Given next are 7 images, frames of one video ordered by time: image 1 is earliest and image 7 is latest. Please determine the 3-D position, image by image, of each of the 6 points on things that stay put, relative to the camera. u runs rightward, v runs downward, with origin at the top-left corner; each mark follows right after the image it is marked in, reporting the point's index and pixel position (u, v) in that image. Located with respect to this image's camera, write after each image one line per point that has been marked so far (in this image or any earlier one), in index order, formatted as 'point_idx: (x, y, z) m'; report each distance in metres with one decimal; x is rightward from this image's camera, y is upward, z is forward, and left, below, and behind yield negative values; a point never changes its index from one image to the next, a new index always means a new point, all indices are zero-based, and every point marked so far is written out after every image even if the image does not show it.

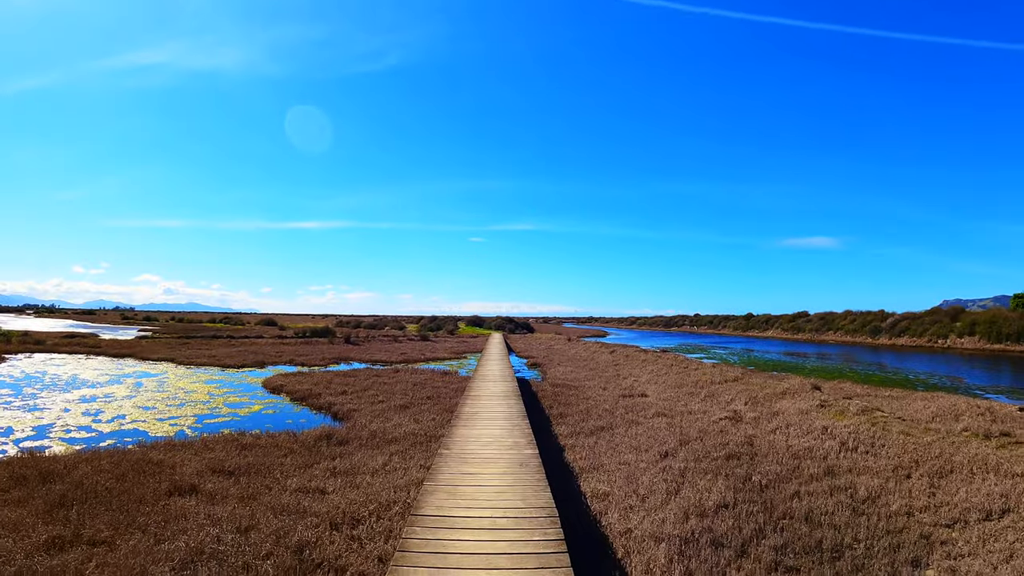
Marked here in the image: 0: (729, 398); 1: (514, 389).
0: (+7.3, -3.7, +15.4) m
1: (+0.2, -3.3, +14.4) m
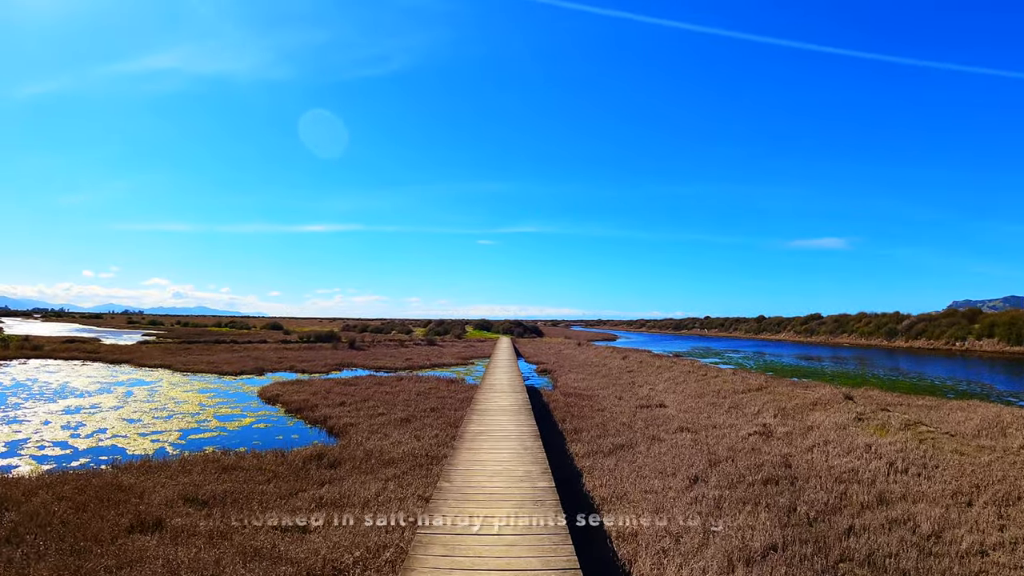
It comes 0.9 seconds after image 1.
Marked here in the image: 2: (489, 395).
0: (+7.6, -3.8, +14.2) m
1: (+0.4, -3.4, +13.2) m
2: (-0.7, -3.4, +14.0) m
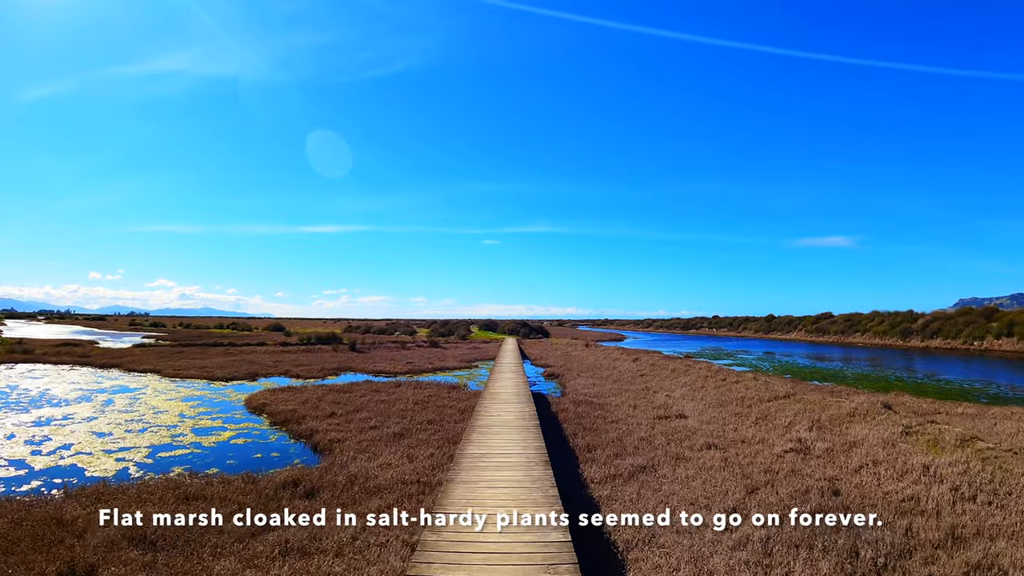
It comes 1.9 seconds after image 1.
0: (+7.7, -3.7, +12.8) m
1: (+0.5, -3.4, +11.9) m
2: (-0.6, -3.4, +12.6) m
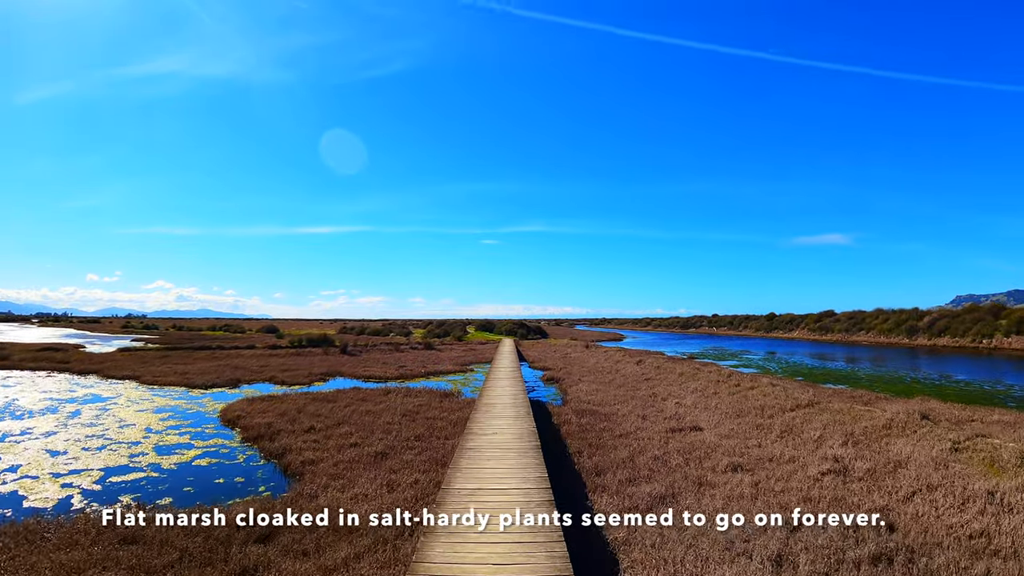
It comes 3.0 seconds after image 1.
0: (+7.6, -3.7, +11.4) m
1: (+0.5, -3.4, +10.5) m
2: (-0.7, -3.4, +11.3) m
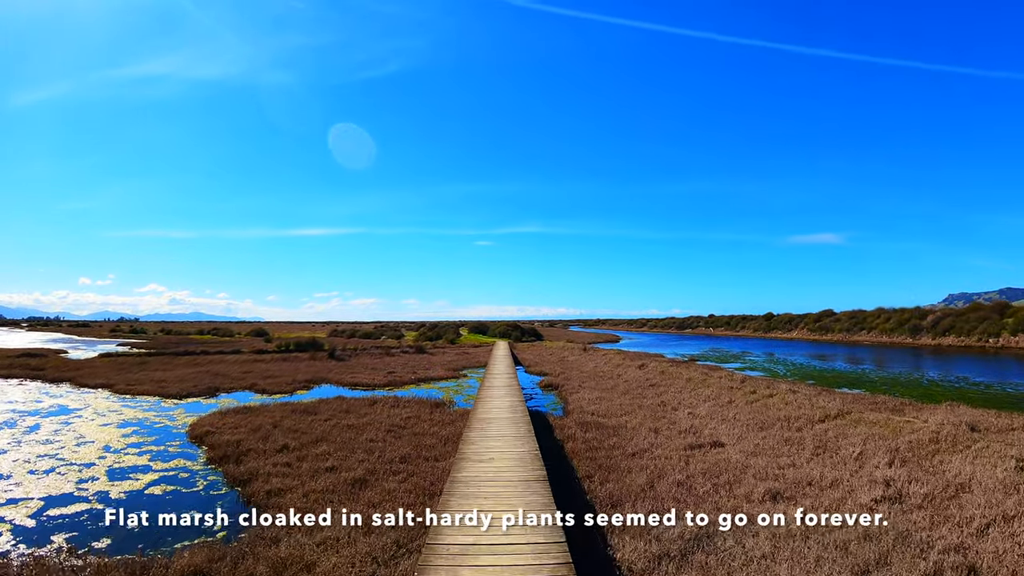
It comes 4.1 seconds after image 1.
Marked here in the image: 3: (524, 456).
0: (+7.6, -3.6, +10.1) m
1: (+0.5, -3.4, +9.1) m
2: (-0.7, -3.4, +9.8) m
3: (+0.2, -3.4, +9.3) m
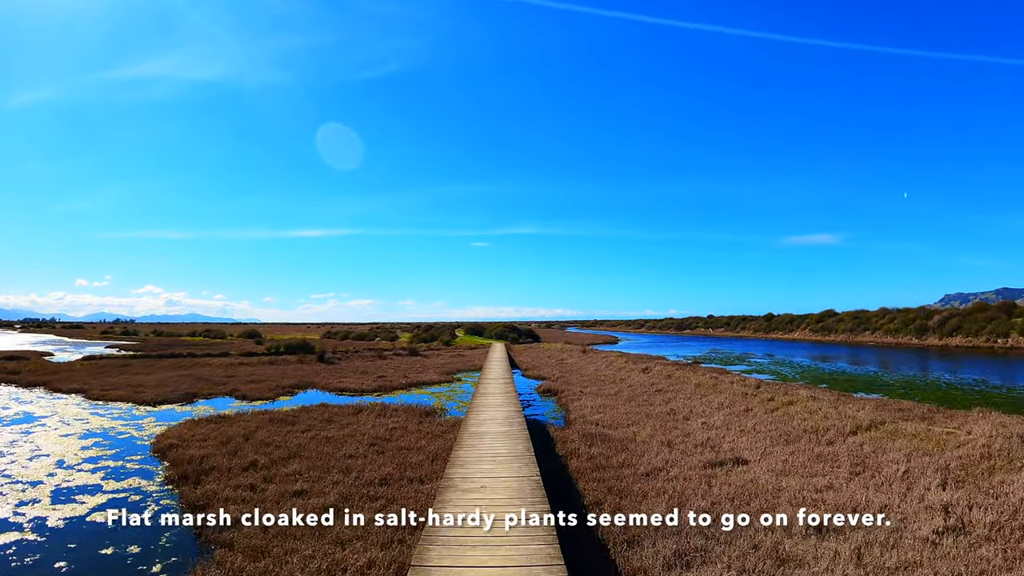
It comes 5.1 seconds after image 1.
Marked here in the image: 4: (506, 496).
0: (+7.6, -3.6, +8.9) m
1: (+0.4, -3.3, +7.8) m
2: (-0.7, -3.3, +8.5) m
3: (+0.2, -3.3, +8.1) m
4: (-0.1, -3.3, +7.7) m
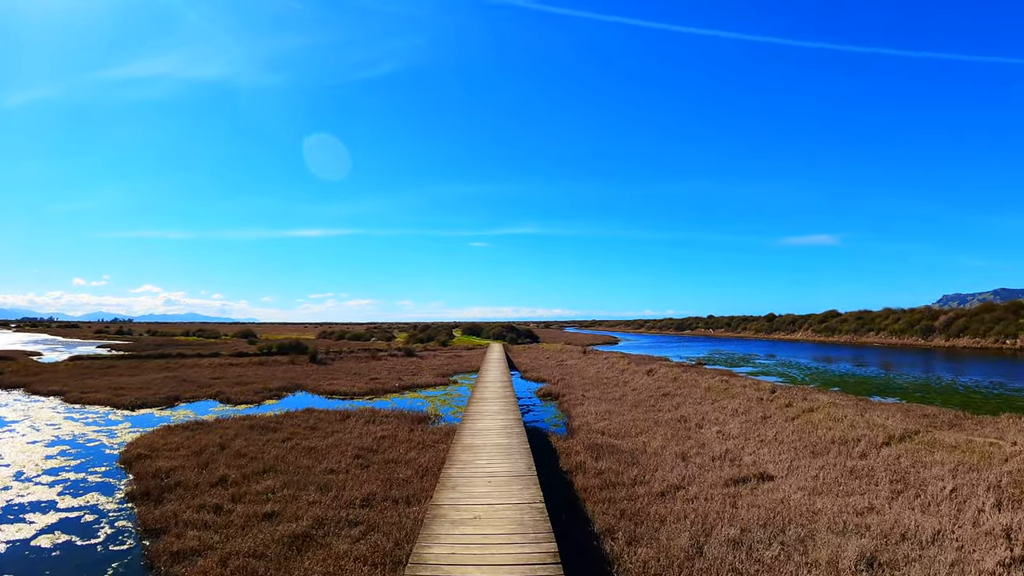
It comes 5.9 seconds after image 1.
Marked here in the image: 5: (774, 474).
0: (+7.5, -3.5, +7.9) m
1: (+0.4, -3.2, +6.8) m
2: (-0.8, -3.2, +7.5) m
3: (+0.2, -3.2, +7.0) m
4: (-0.1, -3.2, +6.7) m
5: (+5.2, -3.6, +9.1) m
